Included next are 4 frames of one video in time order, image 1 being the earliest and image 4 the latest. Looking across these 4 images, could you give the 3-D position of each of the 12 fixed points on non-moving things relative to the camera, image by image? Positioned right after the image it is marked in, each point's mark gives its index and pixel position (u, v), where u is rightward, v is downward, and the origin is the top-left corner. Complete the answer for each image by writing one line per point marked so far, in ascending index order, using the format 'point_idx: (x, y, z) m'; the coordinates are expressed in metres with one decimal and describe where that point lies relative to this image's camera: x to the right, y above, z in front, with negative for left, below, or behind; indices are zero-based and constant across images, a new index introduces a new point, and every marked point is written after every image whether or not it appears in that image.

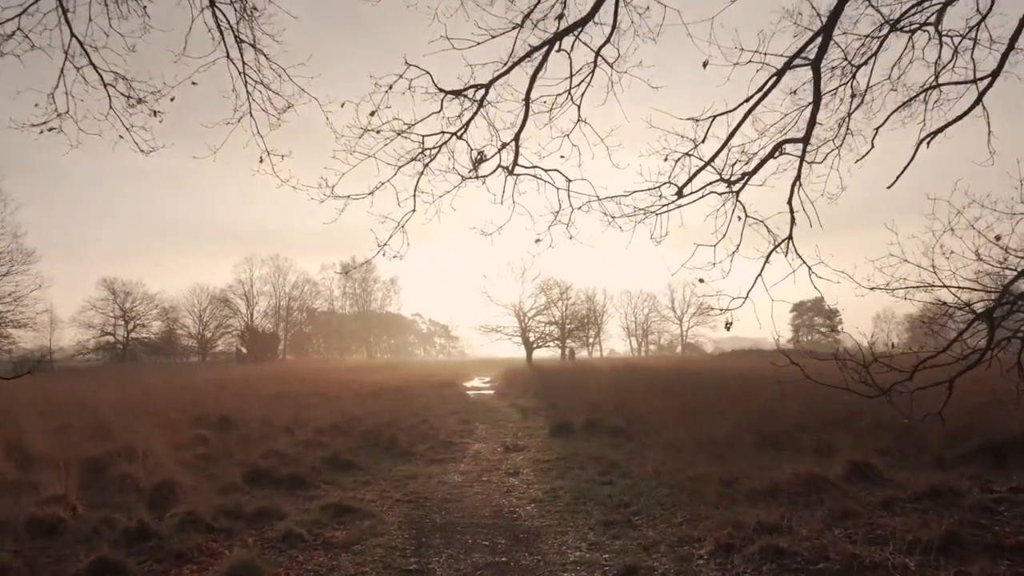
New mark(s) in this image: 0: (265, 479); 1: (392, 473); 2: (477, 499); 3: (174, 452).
0: (-3.9, -3.0, +9.6) m
1: (-2.1, -3.3, +10.9) m
2: (-0.5, -3.2, +9.2) m
3: (-6.4, -3.1, +11.7) m
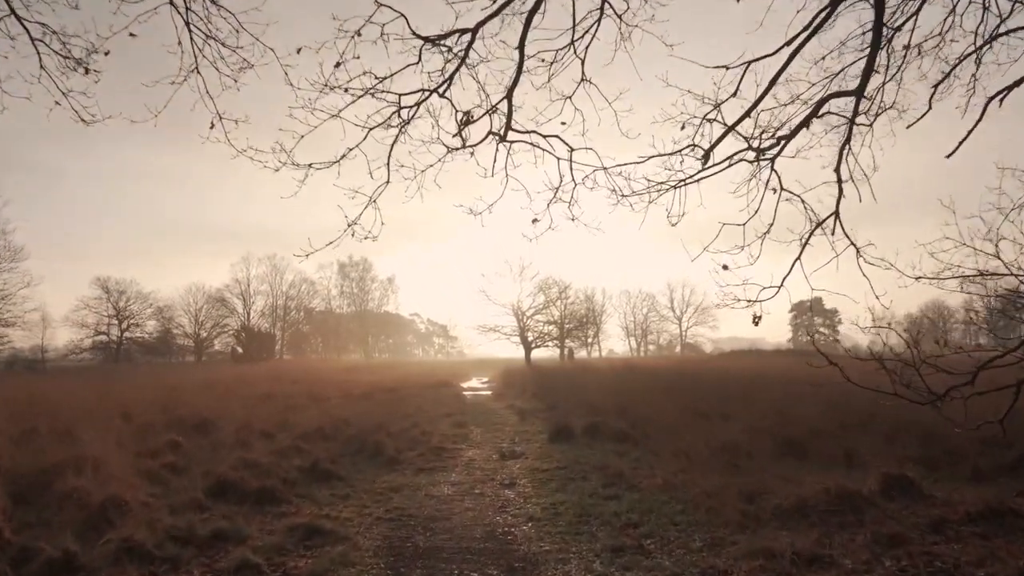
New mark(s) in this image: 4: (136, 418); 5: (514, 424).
0: (-3.9, -2.9, +8.6) m
1: (-2.2, -3.2, +9.9) m
2: (-0.6, -3.1, +8.2) m
3: (-6.5, -3.0, +10.6) m
4: (-10.1, -3.5, +16.4) m
5: (0.0, -4.1, +18.2) m
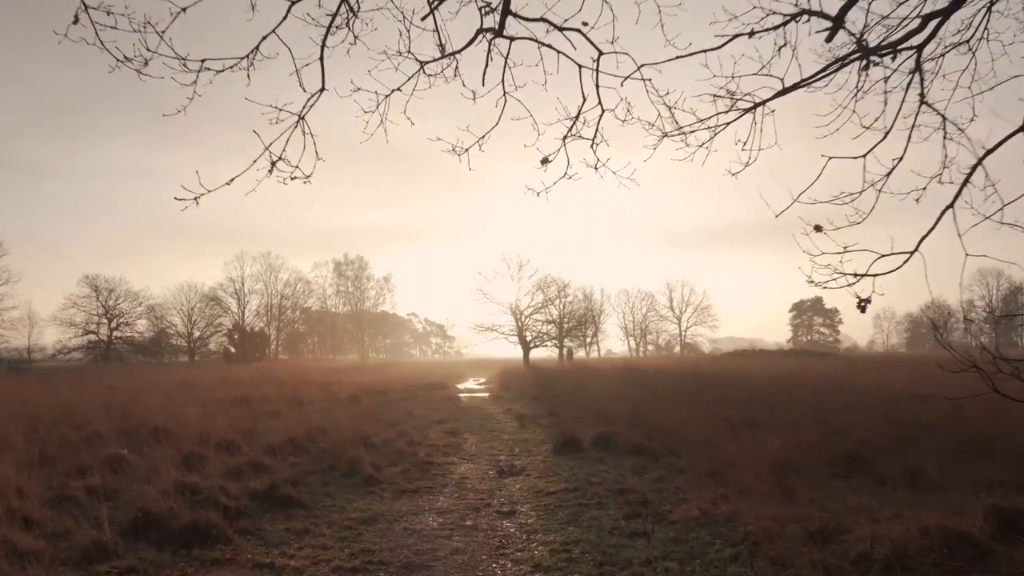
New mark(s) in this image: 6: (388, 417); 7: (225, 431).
0: (-3.9, -2.7, +6.7) m
1: (-2.2, -3.0, +8.1) m
2: (-0.6, -2.9, +6.3) m
3: (-6.5, -2.8, +8.8) m
4: (-10.1, -3.3, +14.5) m
5: (0.0, -3.9, +16.4) m
6: (-3.7, -3.8, +18.2) m
7: (-6.7, -3.3, +14.2) m
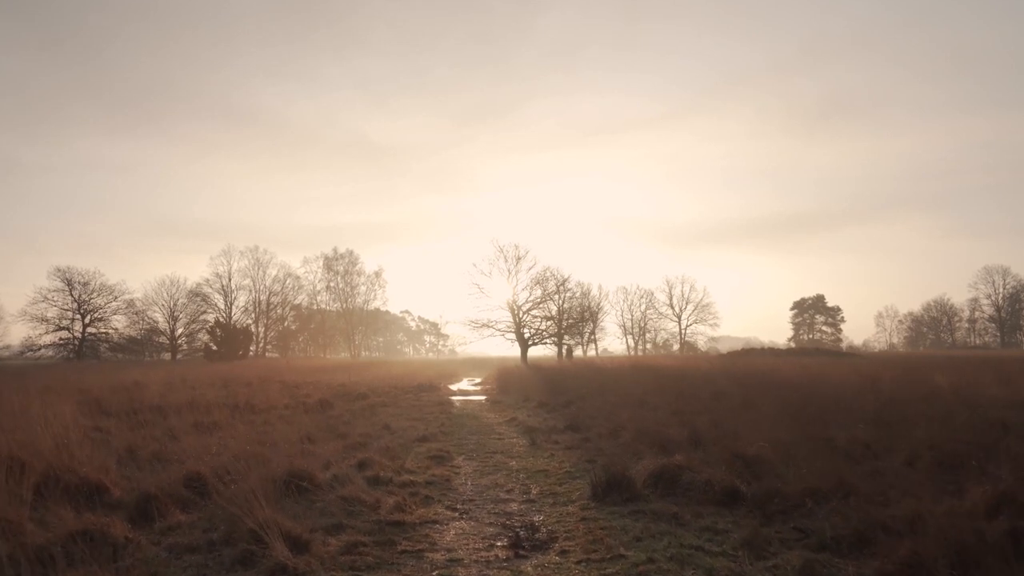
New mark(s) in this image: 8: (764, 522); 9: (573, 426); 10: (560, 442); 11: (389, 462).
0: (-3.6, -2.1, +2.1) m
1: (-1.9, -2.4, +3.5) m
2: (-0.3, -2.3, +1.8) m
3: (-6.2, -2.2, +4.2) m
4: (-9.9, -2.7, +9.9) m
5: (+0.2, -3.3, +11.8) m
6: (-3.5, -3.2, +13.6) m
7: (-6.4, -2.7, +9.6) m
8: (+2.9, -2.6, +7.0) m
9: (+1.5, -3.3, +14.7) m
10: (+1.0, -3.2, +12.5) m
11: (-2.1, -3.0, +10.3) m
